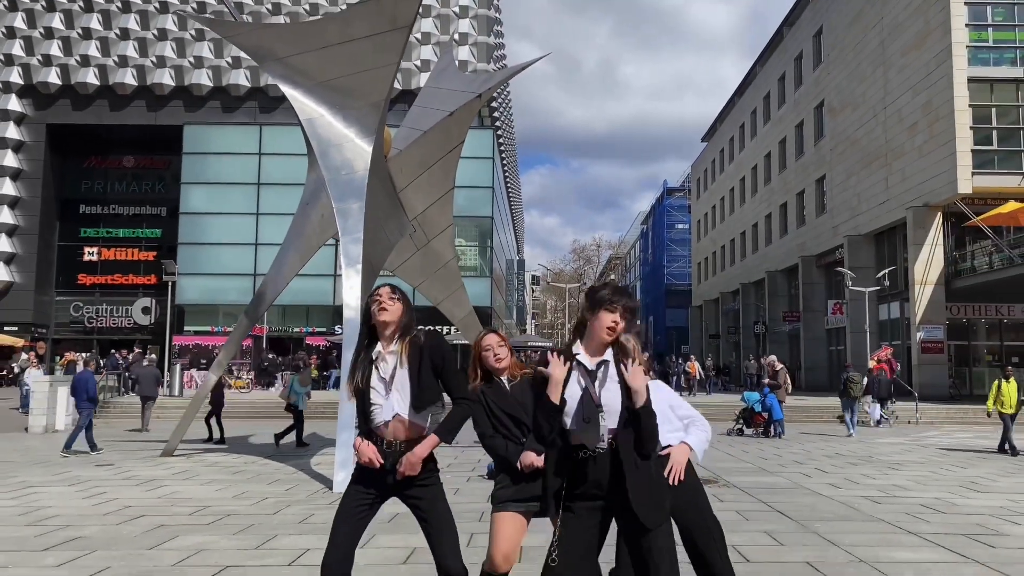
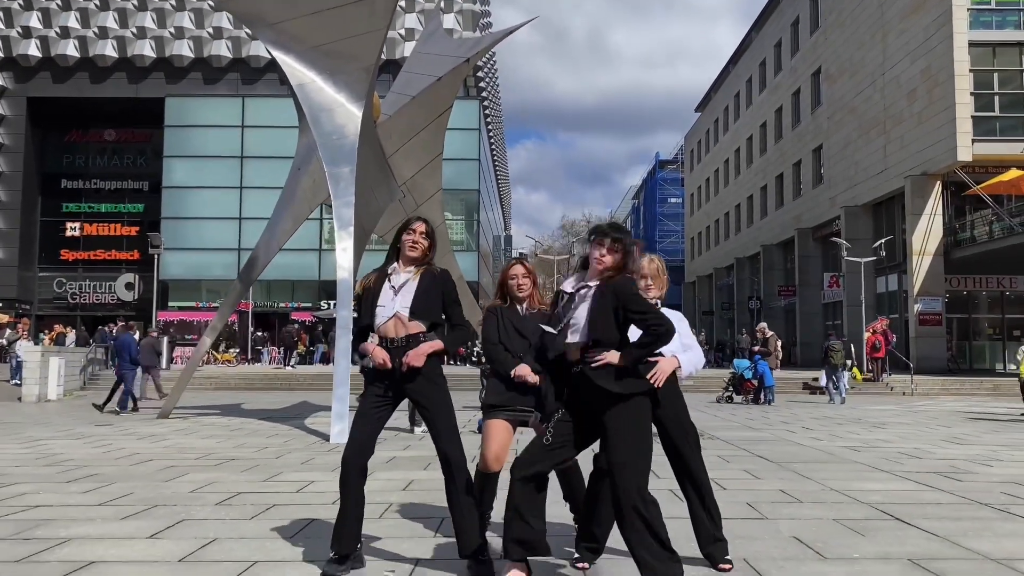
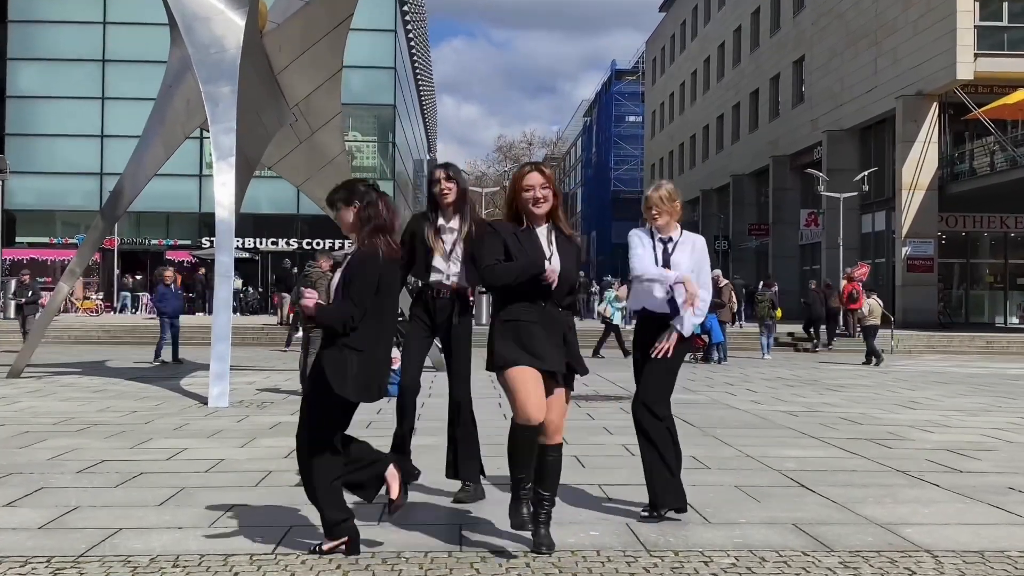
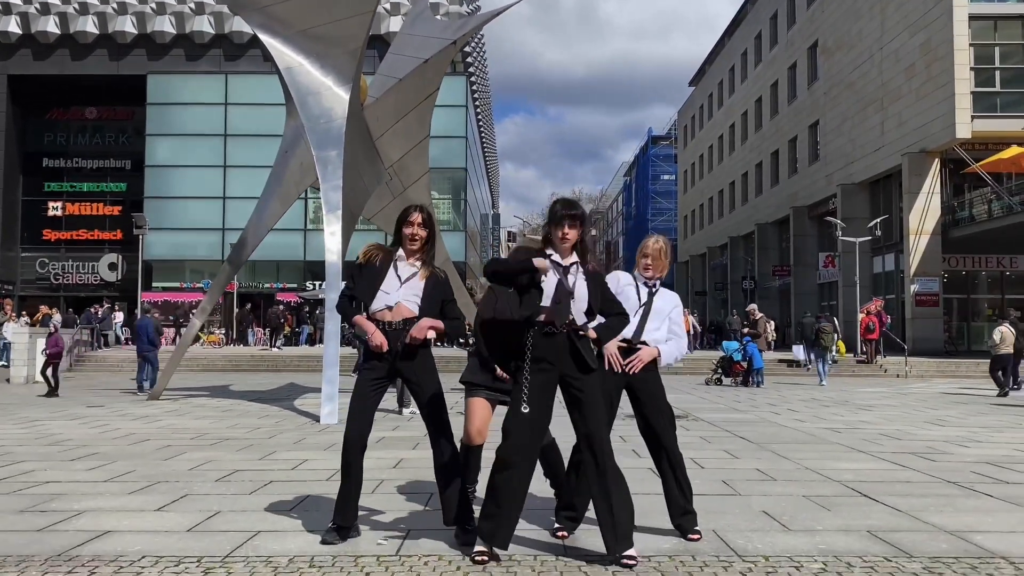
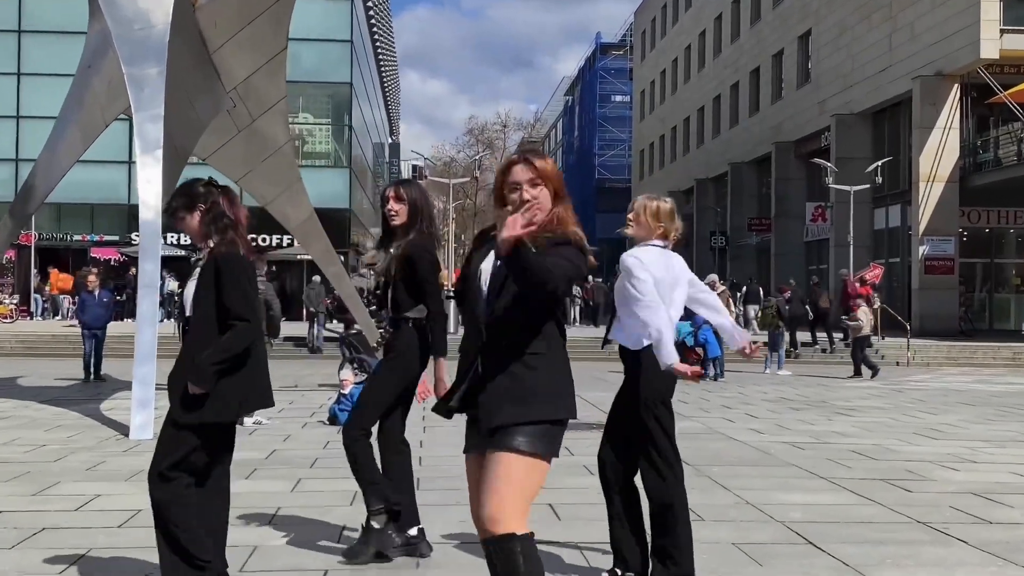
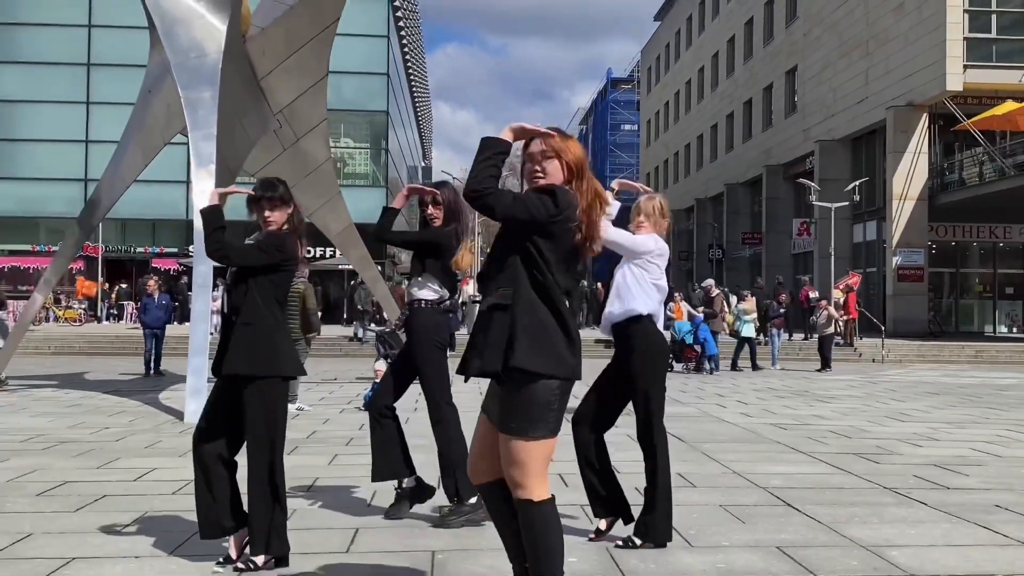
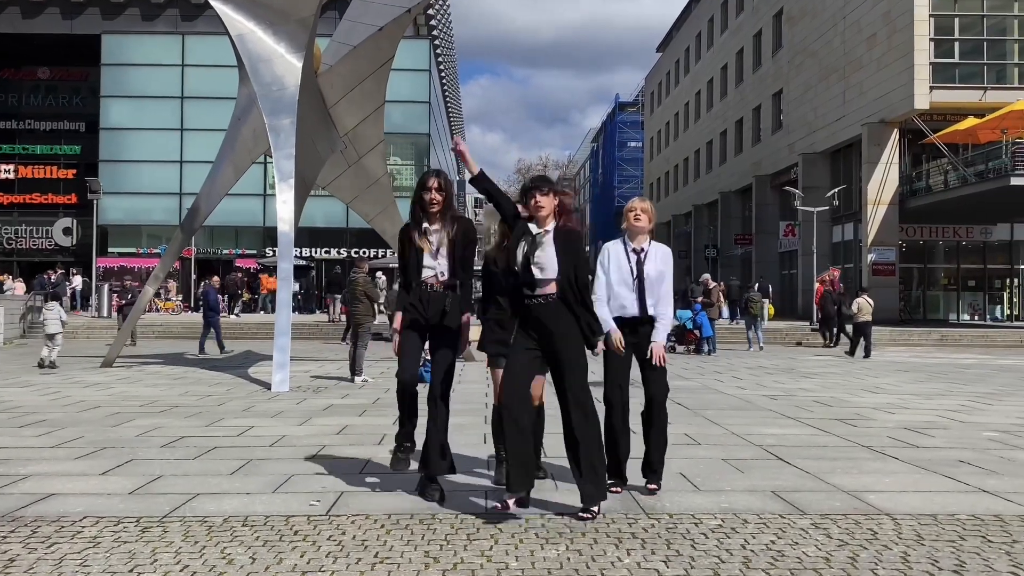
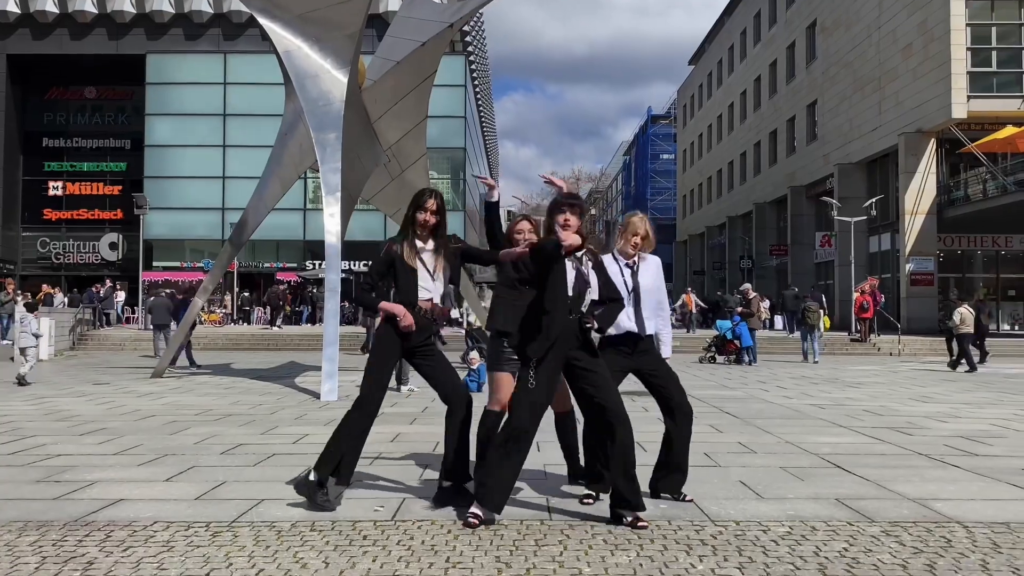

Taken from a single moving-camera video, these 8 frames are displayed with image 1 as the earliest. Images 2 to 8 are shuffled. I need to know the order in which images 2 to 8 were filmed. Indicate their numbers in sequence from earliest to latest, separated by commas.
2, 4, 8, 7, 3, 5, 6
